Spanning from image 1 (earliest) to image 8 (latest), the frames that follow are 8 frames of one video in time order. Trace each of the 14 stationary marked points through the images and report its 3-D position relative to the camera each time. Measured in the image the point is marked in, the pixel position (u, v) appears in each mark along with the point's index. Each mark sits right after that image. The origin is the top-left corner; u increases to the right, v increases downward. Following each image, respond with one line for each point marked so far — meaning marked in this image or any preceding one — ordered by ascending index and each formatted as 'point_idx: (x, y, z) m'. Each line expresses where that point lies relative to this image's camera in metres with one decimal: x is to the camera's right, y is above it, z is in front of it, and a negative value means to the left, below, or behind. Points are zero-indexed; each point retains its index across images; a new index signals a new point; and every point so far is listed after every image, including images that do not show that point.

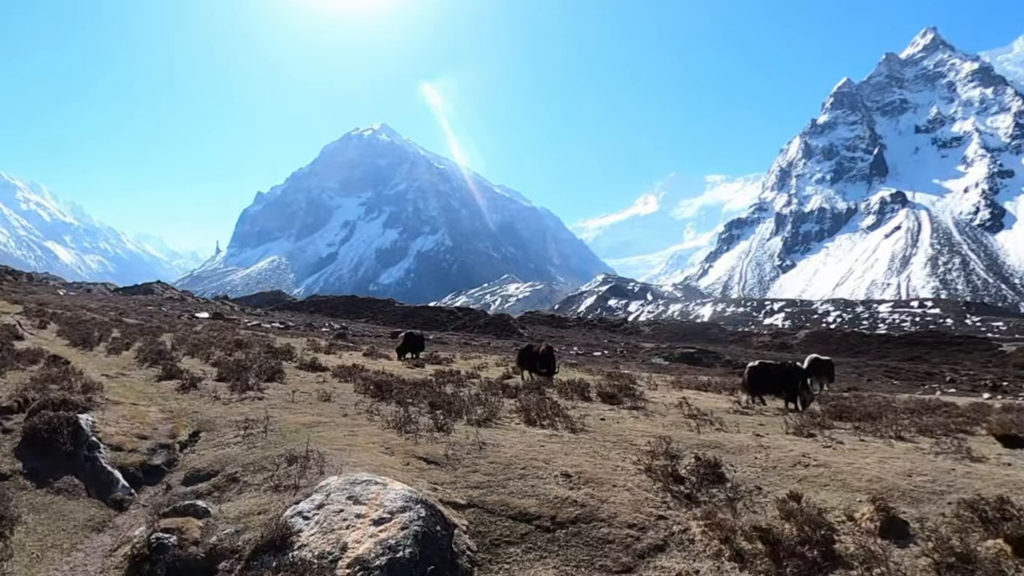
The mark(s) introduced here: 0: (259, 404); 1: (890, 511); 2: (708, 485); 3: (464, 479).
0: (-7.7, -3.5, +19.2) m
1: (+7.1, -4.3, +11.0) m
2: (+4.2, -4.2, +13.3) m
3: (-1.0, -4.0, +13.0) m
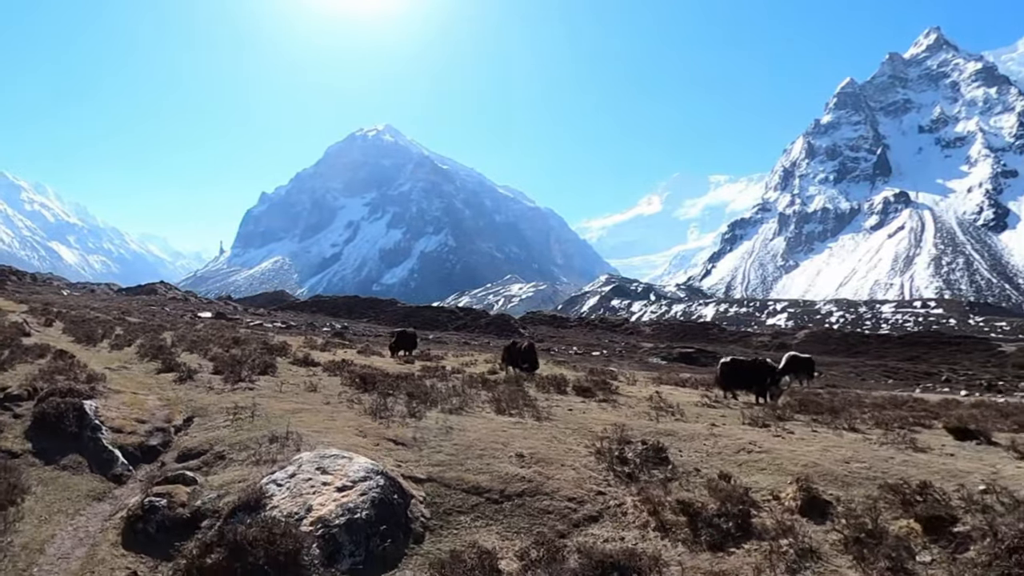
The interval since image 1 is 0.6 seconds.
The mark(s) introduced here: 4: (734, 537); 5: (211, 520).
0: (-8.7, -3.4, +20.8) m
1: (+6.1, -4.2, +12.5) m
2: (+3.2, -4.2, +14.7) m
3: (-2.0, -3.9, +14.5) m
4: (+3.9, -4.5, +11.0) m
5: (-5.5, -4.1, +11.3) m
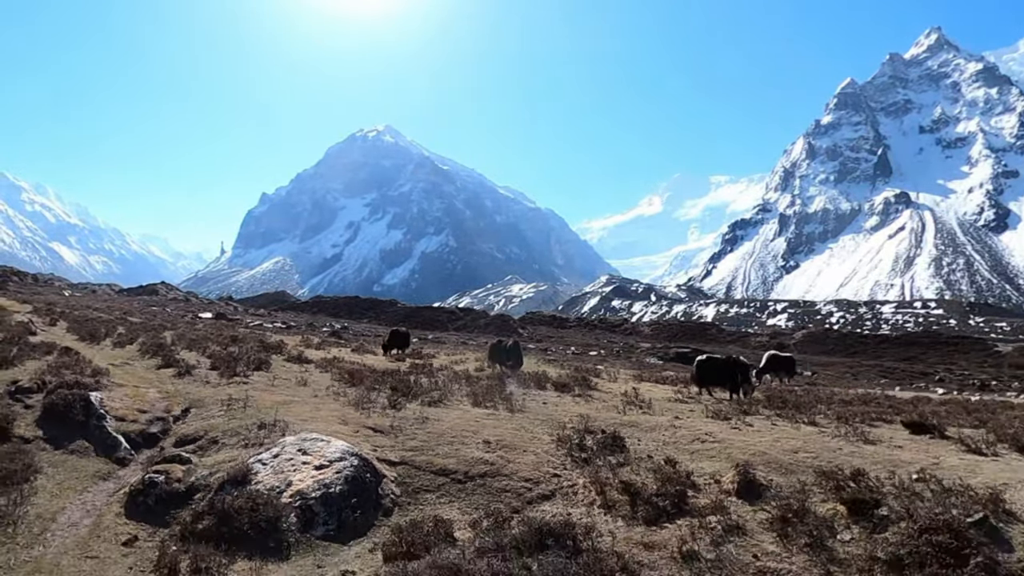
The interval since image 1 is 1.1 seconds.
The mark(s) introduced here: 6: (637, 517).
0: (-9.5, -3.4, +22.2) m
1: (+5.3, -4.2, +13.9) m
2: (+2.4, -4.2, +16.1) m
3: (-2.8, -3.9, +15.9) m
4: (+3.1, -4.5, +12.4) m
5: (-6.3, -4.2, +12.7) m
6: (+2.5, -4.5, +12.3) m
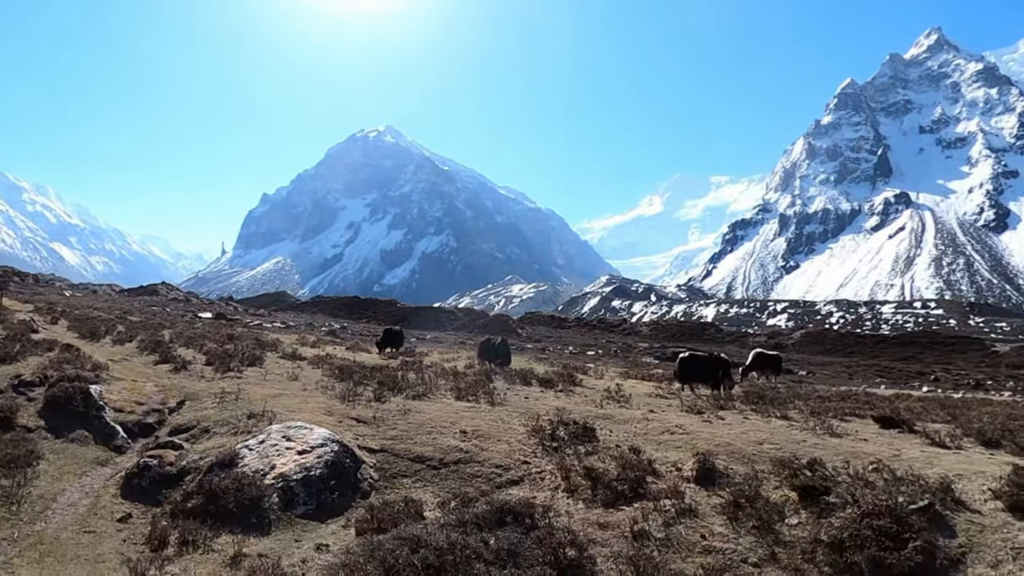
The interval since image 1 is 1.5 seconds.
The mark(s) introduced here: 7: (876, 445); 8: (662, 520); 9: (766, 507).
0: (-10.1, -3.4, +23.2) m
1: (+4.6, -4.2, +14.8) m
2: (+1.7, -4.2, +17.1) m
3: (-3.5, -3.9, +16.9) m
4: (+2.4, -4.5, +13.3) m
5: (-7.0, -4.1, +13.7) m
6: (+1.8, -4.5, +13.2) m
7: (+11.0, -4.7, +19.0) m
8: (+2.8, -4.6, +12.2) m
9: (+5.2, -4.5, +12.9) m
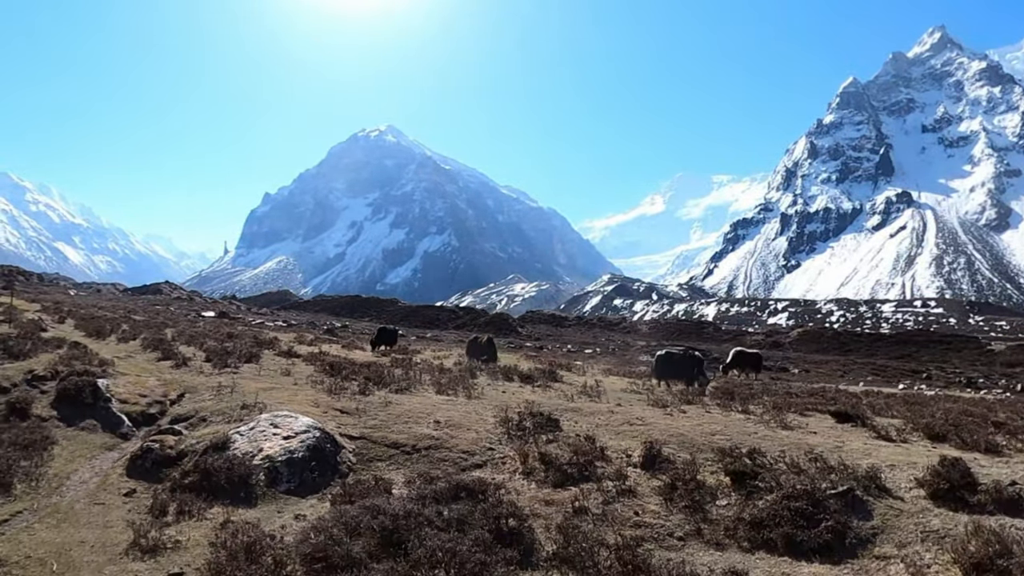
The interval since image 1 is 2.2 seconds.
0: (-11.0, -3.5, +24.9) m
1: (+3.7, -4.3, +16.5) m
2: (+0.8, -4.2, +18.7) m
3: (-4.4, -4.0, +18.6) m
4: (+1.5, -4.6, +15.0) m
5: (-7.9, -4.2, +15.4) m
6: (+0.8, -4.5, +14.9) m
7: (+10.1, -4.8, +20.6) m
8: (+1.9, -4.7, +13.9) m
9: (+4.3, -4.6, +14.6) m
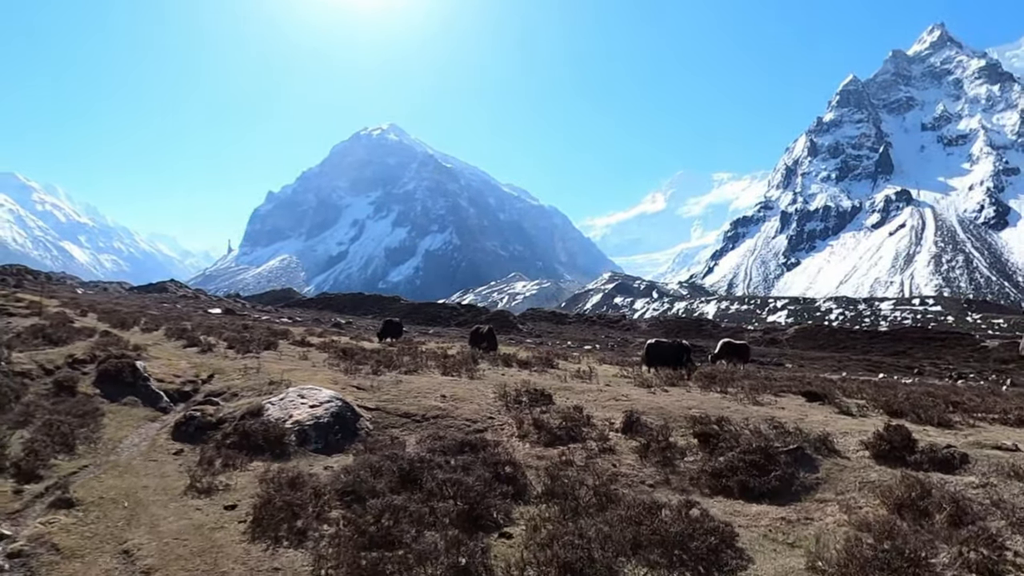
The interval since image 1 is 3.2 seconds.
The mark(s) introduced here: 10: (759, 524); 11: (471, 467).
0: (-11.1, -3.1, +27.2) m
1: (+3.6, -3.9, +18.8) m
2: (+0.7, -3.9, +21.0) m
3: (-4.5, -3.6, +20.9) m
4: (+1.4, -4.2, +17.3) m
5: (-8.0, -3.8, +17.7) m
6: (+0.7, -4.2, +17.2) m
7: (+10.0, -4.4, +22.9) m
8: (+1.8, -4.3, +16.2) m
9: (+4.2, -4.2, +16.9) m
10: (+4.9, -4.7, +12.5) m
11: (-0.9, -3.9, +13.8) m
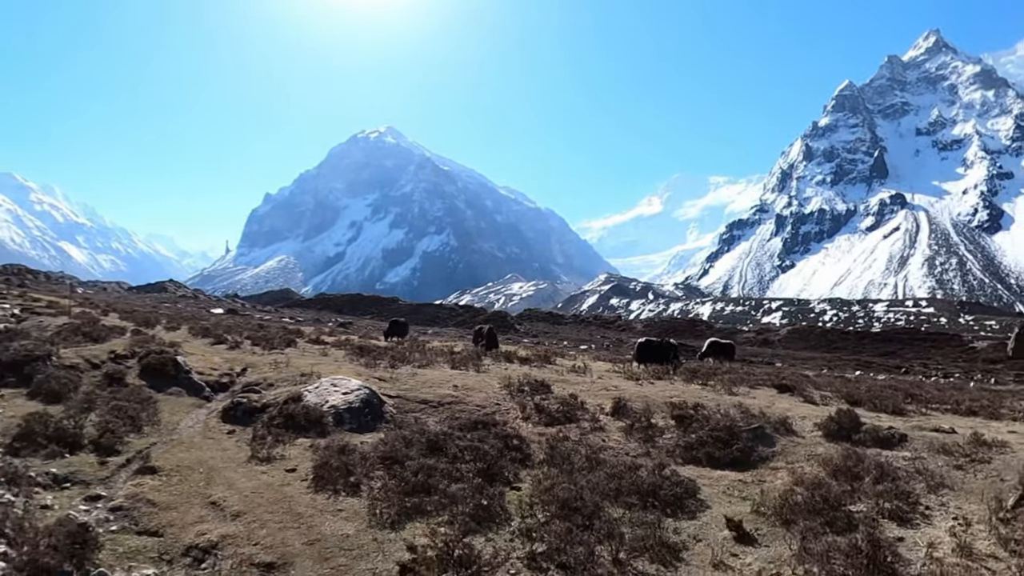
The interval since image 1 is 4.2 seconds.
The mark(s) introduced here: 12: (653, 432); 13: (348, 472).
0: (-11.0, -3.2, +30.1) m
1: (+3.7, -4.0, +21.7) m
2: (+0.8, -4.0, +24.0) m
3: (-4.4, -3.7, +23.8) m
4: (+1.5, -4.3, +20.2) m
5: (-7.9, -3.9, +20.6) m
6: (+0.9, -4.3, +20.1) m
7: (+10.2, -4.5, +25.9) m
8: (+1.9, -4.4, +19.1) m
9: (+4.3, -4.3, +19.8) m
10: (+5.1, -4.8, +15.4) m
11: (-0.7, -4.0, +16.7) m
12: (+4.4, -4.5, +19.6) m
13: (-3.8, -4.3, +14.6) m
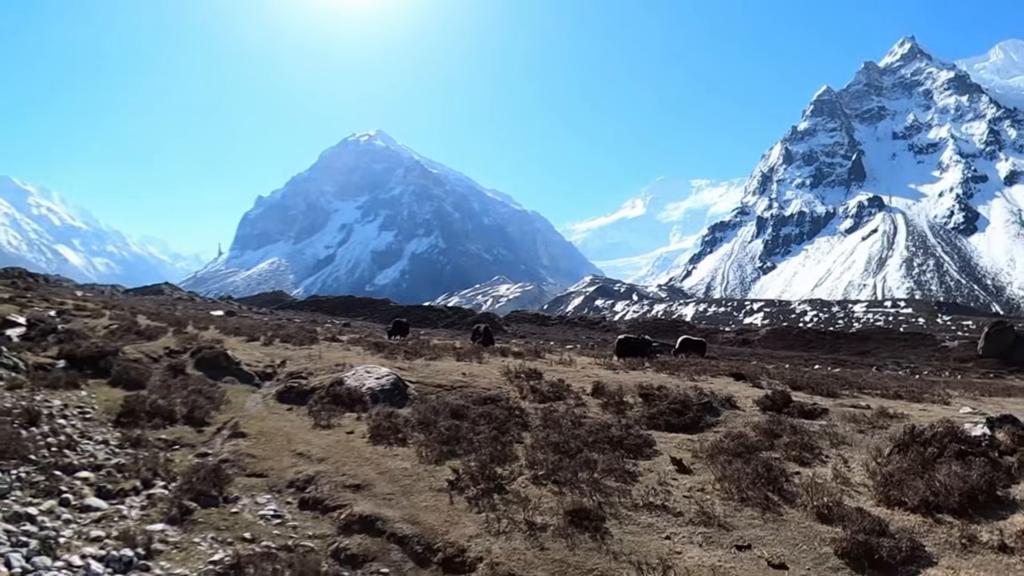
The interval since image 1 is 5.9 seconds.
0: (-11.2, -3.4, +35.0) m
1: (+3.8, -4.2, +26.9) m
2: (+0.8, -4.2, +29.1) m
3: (-4.4, -3.9, +28.8) m
4: (+1.6, -4.5, +25.4) m
5: (-7.8, -4.2, +25.5) m
6: (+0.9, -4.5, +25.2) m
7: (+10.1, -4.8, +31.2) m
8: (+2.0, -4.6, +24.3) m
9: (+4.4, -4.5, +25.1) m
10: (+5.2, -5.0, +20.7) m
11: (-0.6, -4.2, +21.9) m
12: (+4.5, -4.7, +24.8) m
13: (-3.7, -4.5, +19.6) m
